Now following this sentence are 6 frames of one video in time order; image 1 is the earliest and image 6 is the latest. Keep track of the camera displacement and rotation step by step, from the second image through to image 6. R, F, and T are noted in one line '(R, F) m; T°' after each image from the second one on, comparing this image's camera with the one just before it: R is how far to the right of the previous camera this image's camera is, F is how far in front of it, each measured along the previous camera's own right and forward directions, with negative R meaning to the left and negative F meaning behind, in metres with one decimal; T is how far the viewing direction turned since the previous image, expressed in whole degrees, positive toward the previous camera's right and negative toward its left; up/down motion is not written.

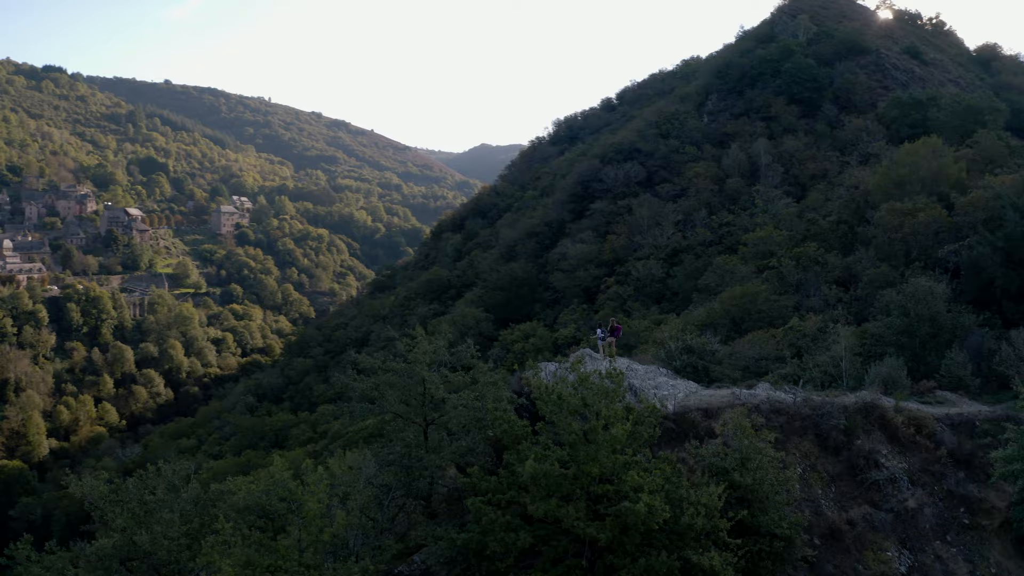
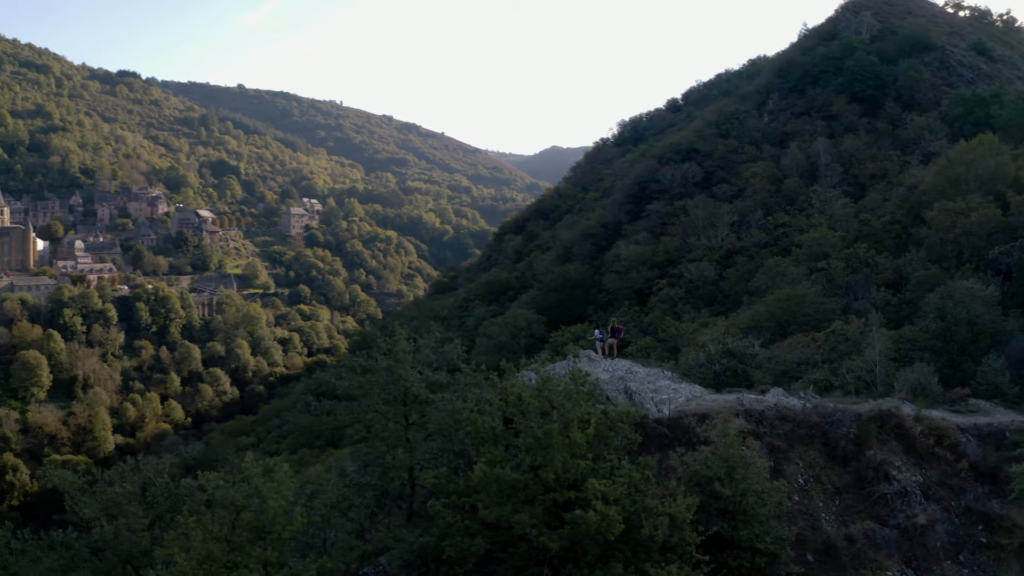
(+0.5, +0.3) m; -4°
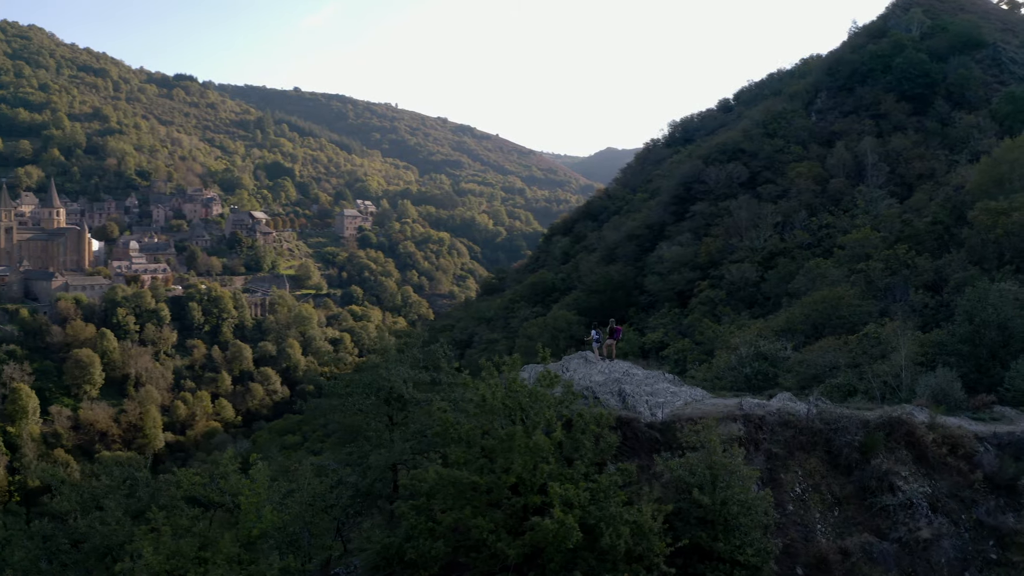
(+0.4, +0.2) m; -3°
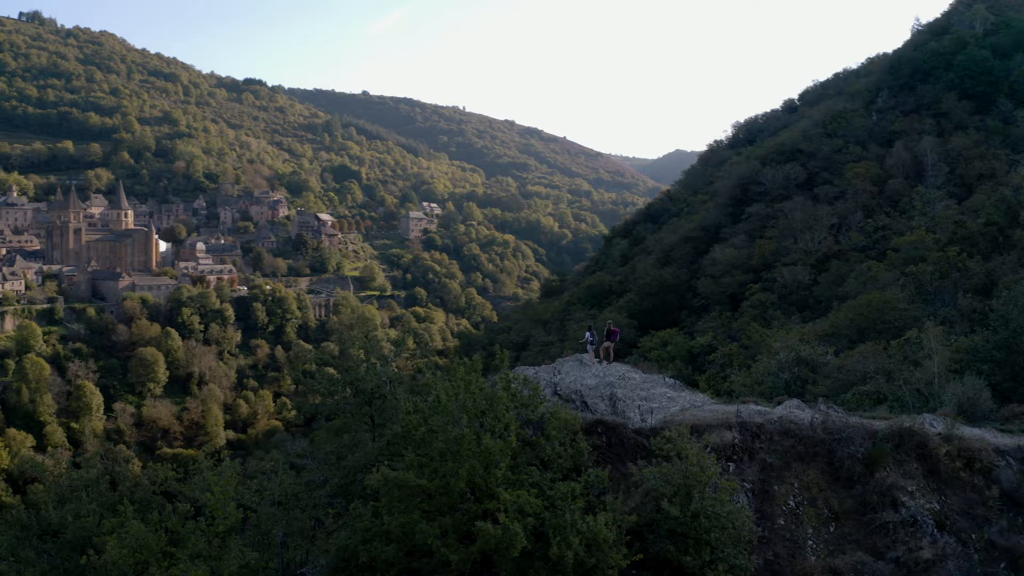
(+0.5, +0.3) m; -3°
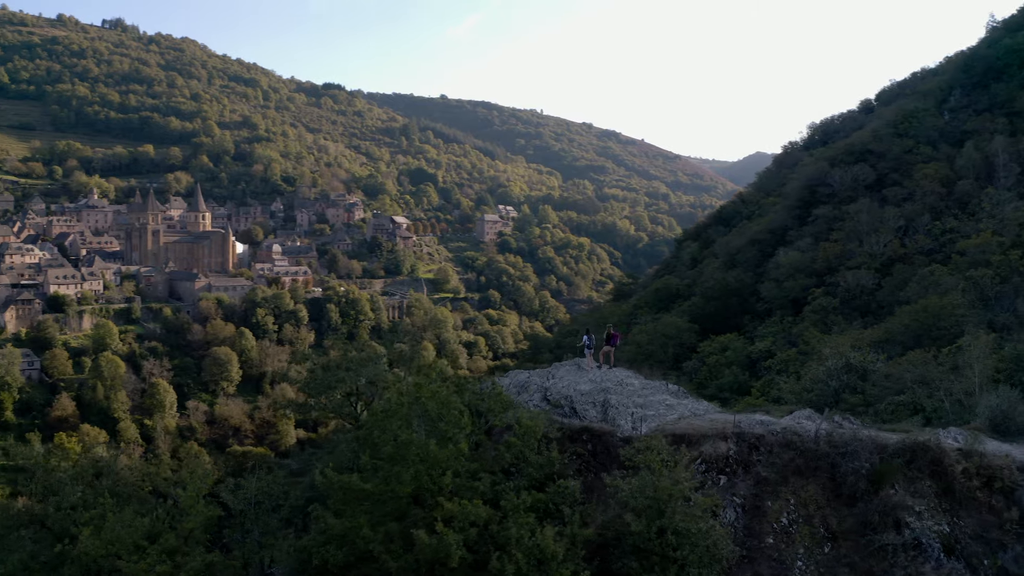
(+0.5, +0.3) m; -4°
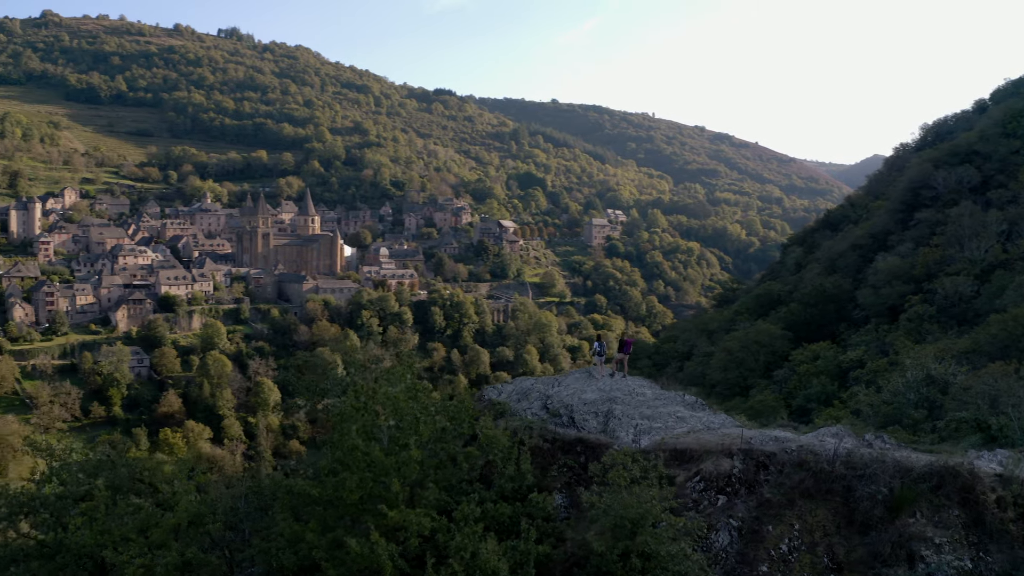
(+0.6, +0.3) m; -6°
